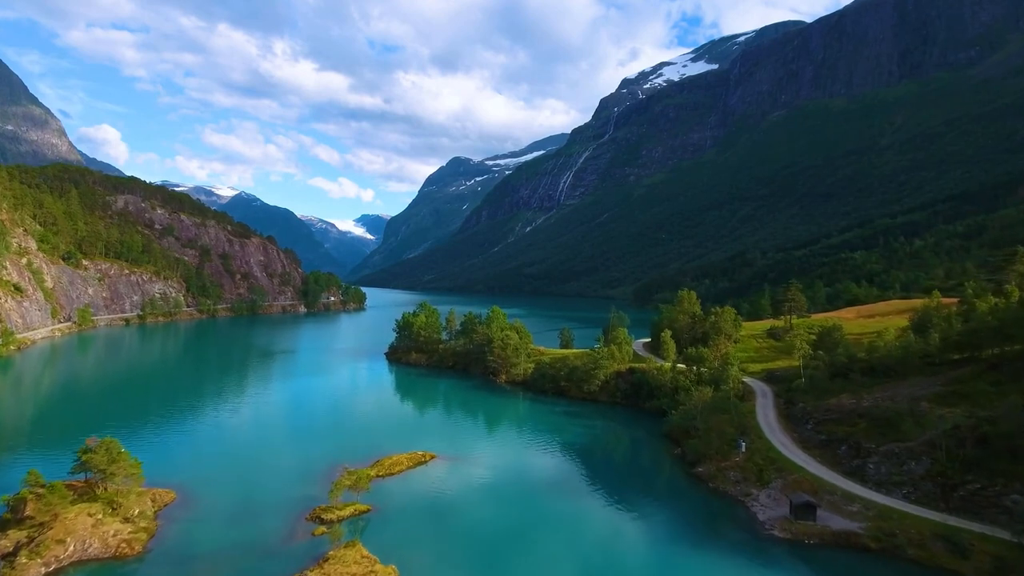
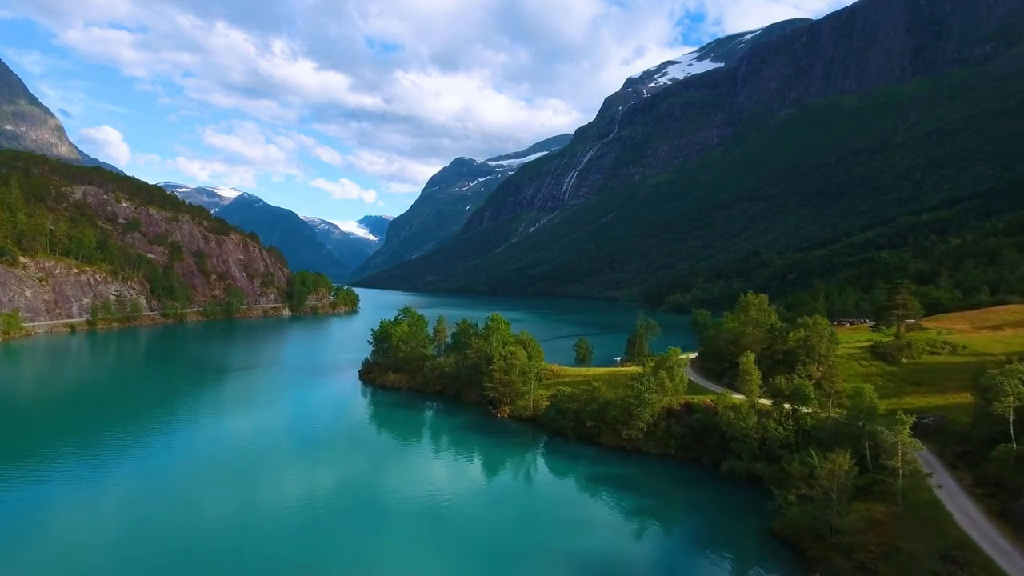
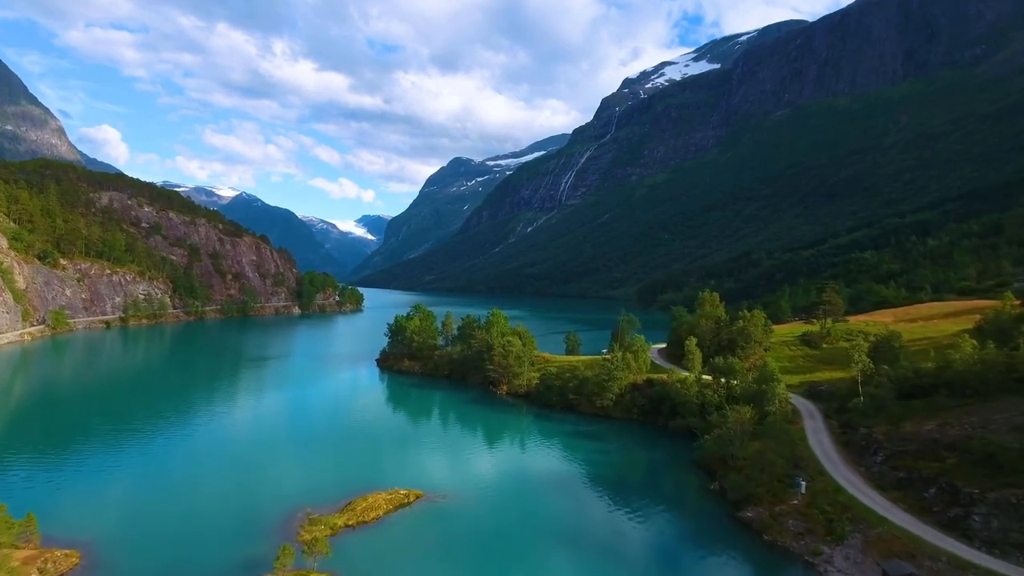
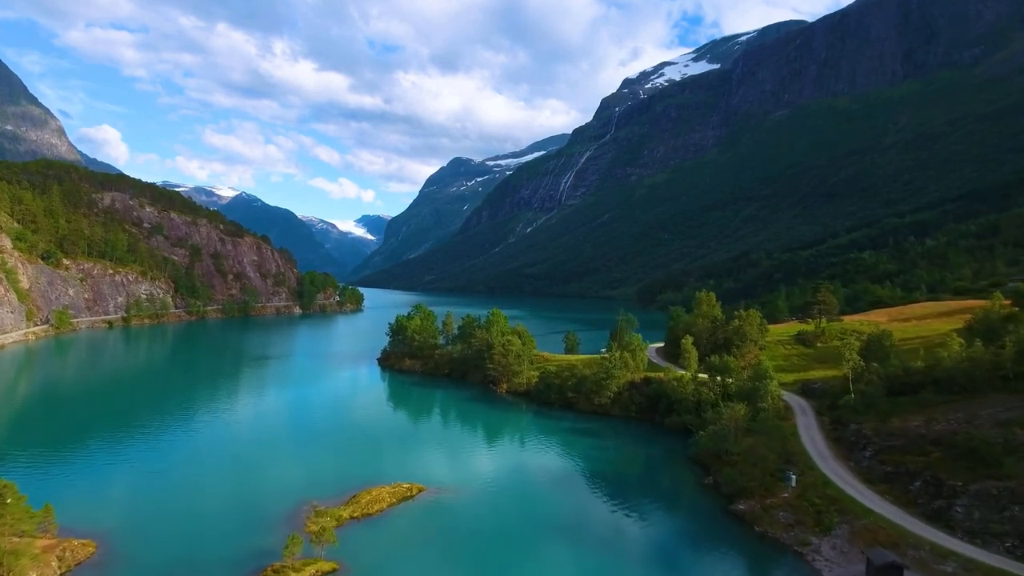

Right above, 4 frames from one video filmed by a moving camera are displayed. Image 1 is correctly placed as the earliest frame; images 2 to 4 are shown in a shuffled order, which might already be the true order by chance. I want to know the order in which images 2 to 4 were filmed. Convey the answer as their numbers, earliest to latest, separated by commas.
4, 3, 2
